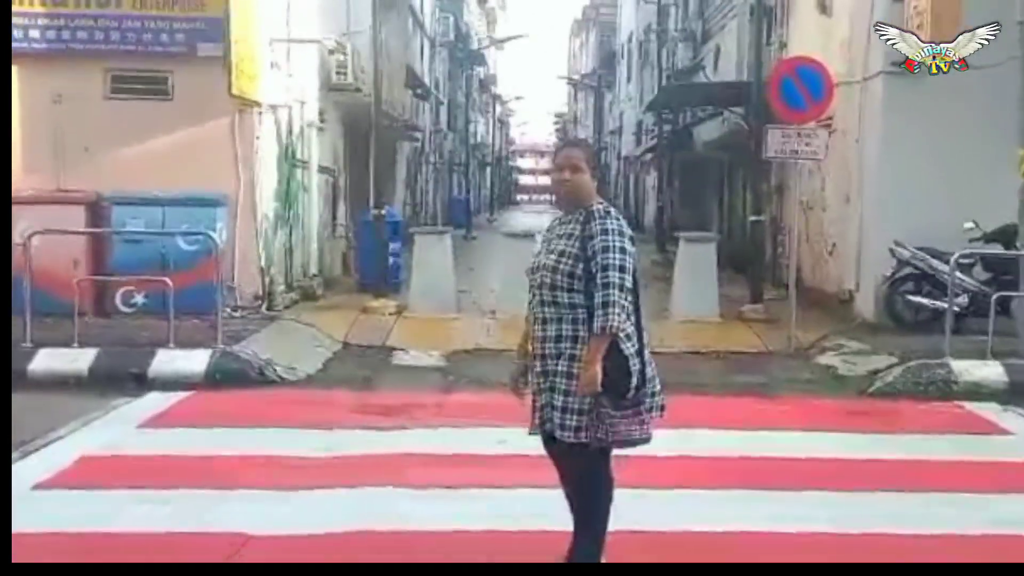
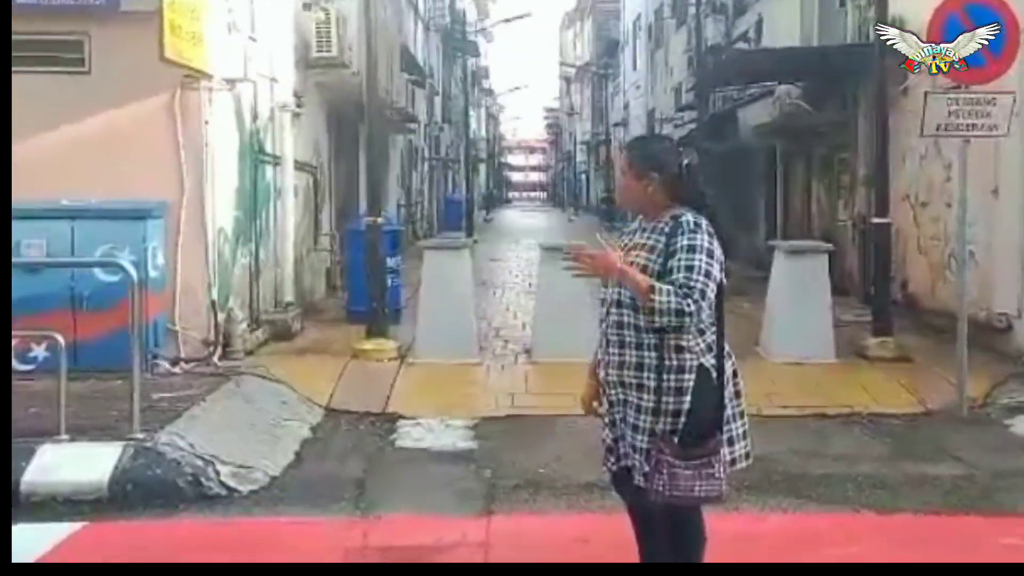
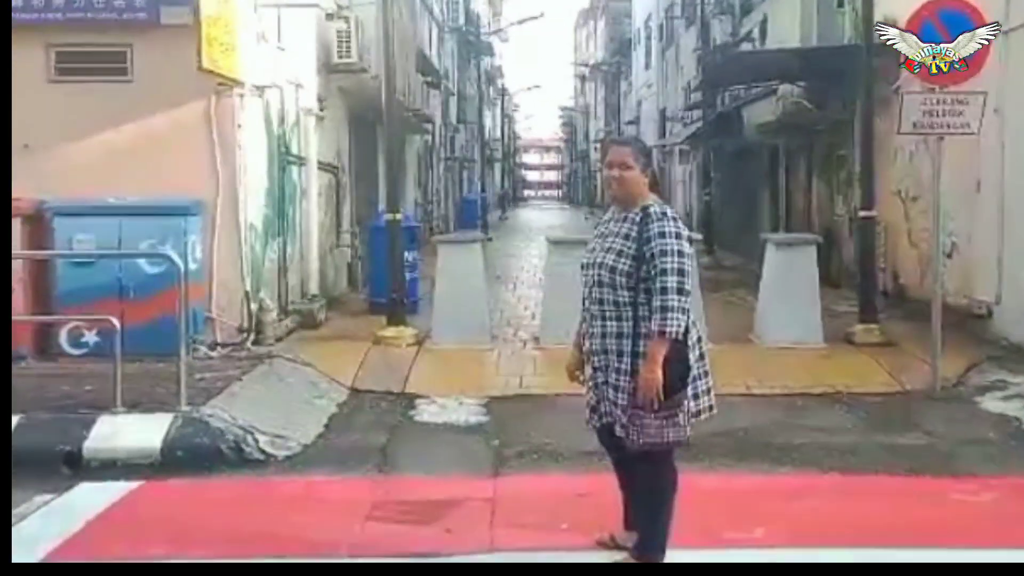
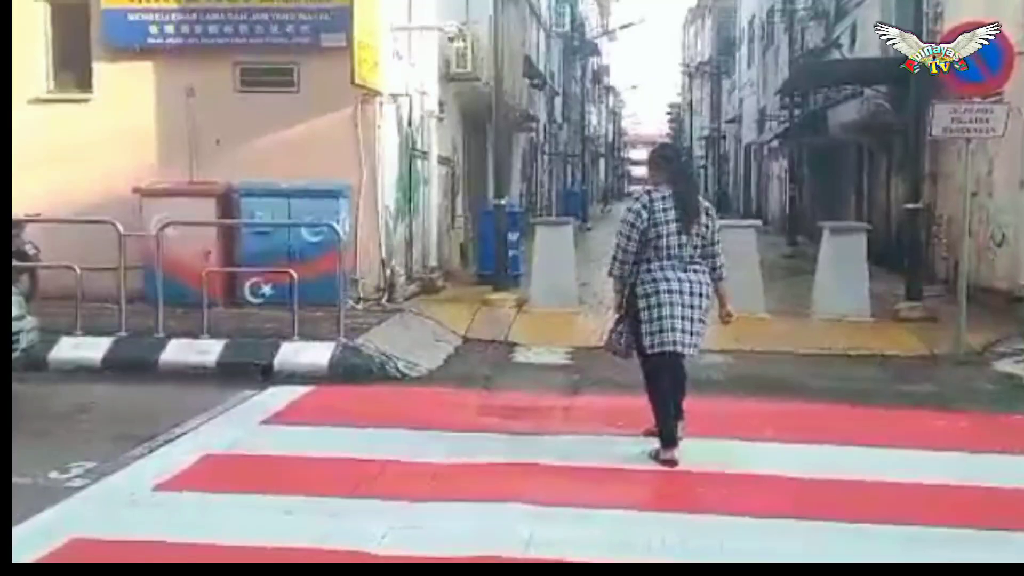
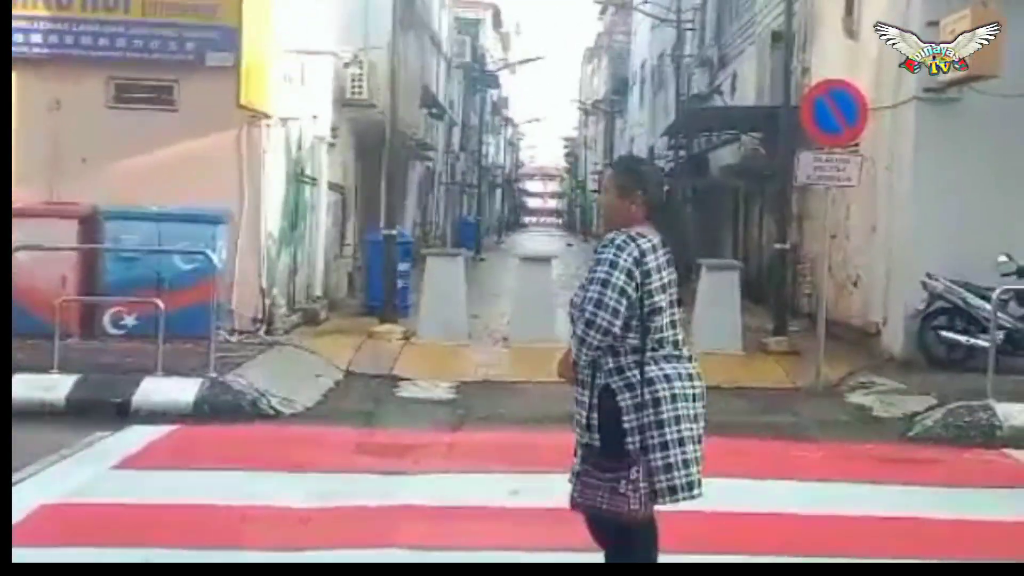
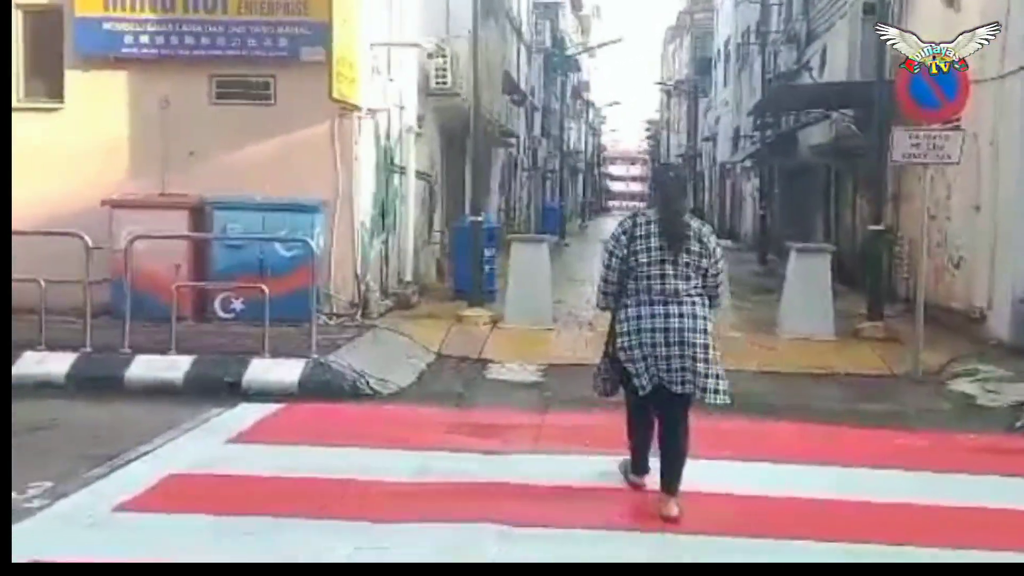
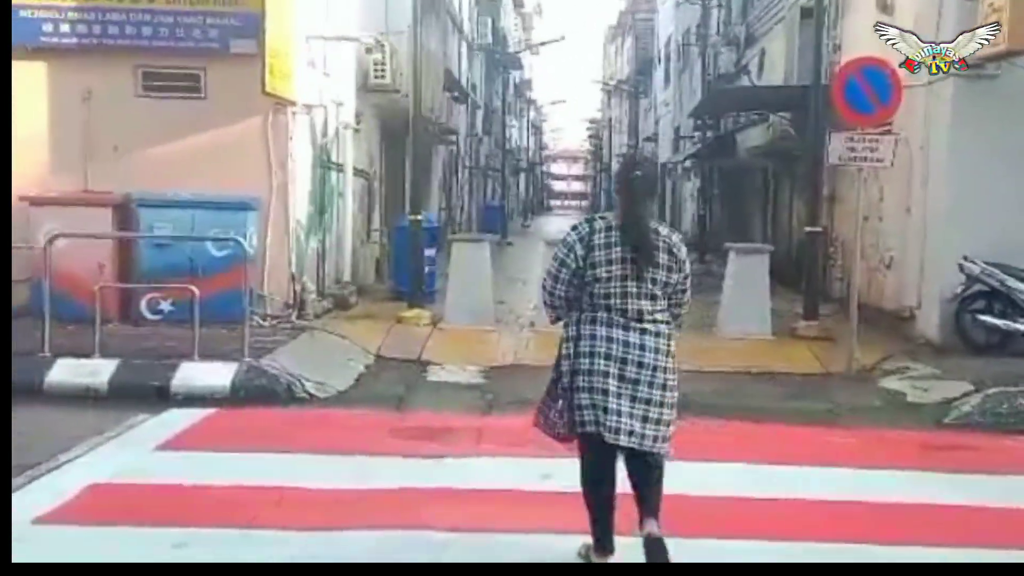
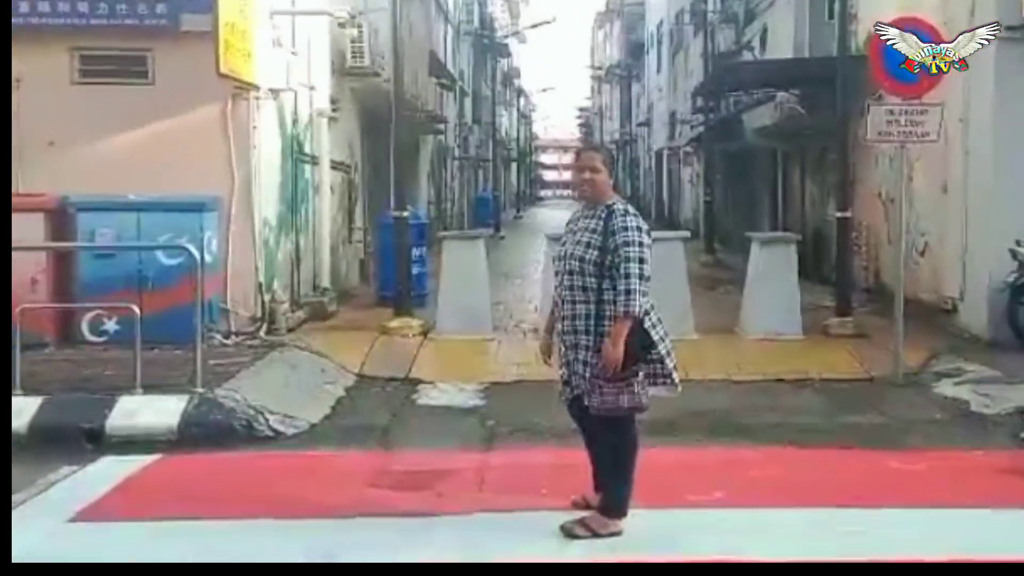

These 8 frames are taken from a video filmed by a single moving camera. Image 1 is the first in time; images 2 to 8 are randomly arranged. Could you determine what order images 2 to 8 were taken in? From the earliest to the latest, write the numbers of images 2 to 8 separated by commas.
5, 7, 6, 4, 8, 3, 2
